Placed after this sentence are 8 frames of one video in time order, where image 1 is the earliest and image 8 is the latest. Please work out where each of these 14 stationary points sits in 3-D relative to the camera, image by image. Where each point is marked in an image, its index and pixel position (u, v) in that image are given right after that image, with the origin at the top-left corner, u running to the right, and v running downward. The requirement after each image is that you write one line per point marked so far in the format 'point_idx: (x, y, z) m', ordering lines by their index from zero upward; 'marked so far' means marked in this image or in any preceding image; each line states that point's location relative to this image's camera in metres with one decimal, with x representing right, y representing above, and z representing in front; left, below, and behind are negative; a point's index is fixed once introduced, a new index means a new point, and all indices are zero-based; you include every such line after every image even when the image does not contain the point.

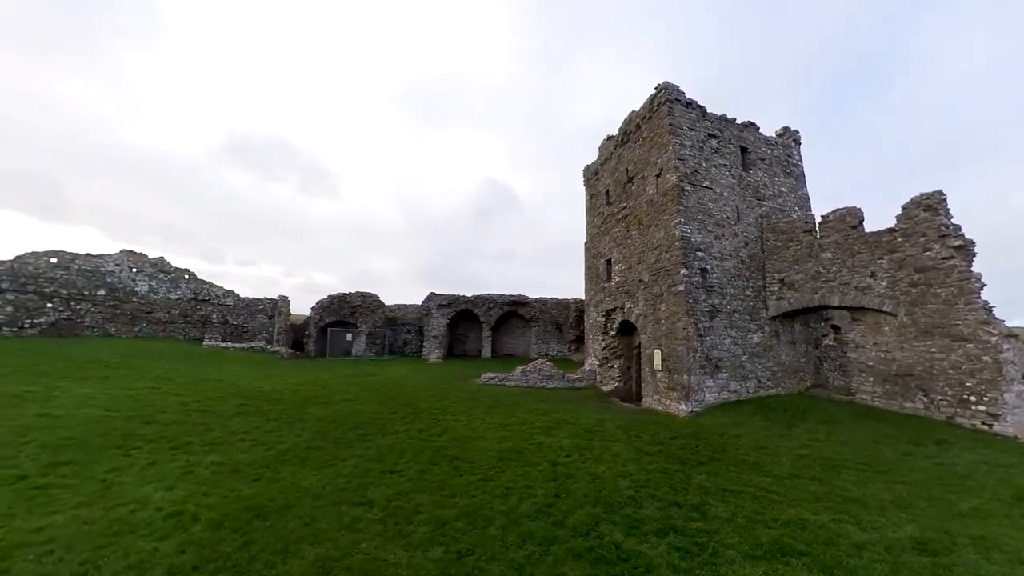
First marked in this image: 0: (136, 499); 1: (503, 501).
0: (-9.0, -5.1, +9.1) m
1: (-0.1, -6.2, +11.2) m
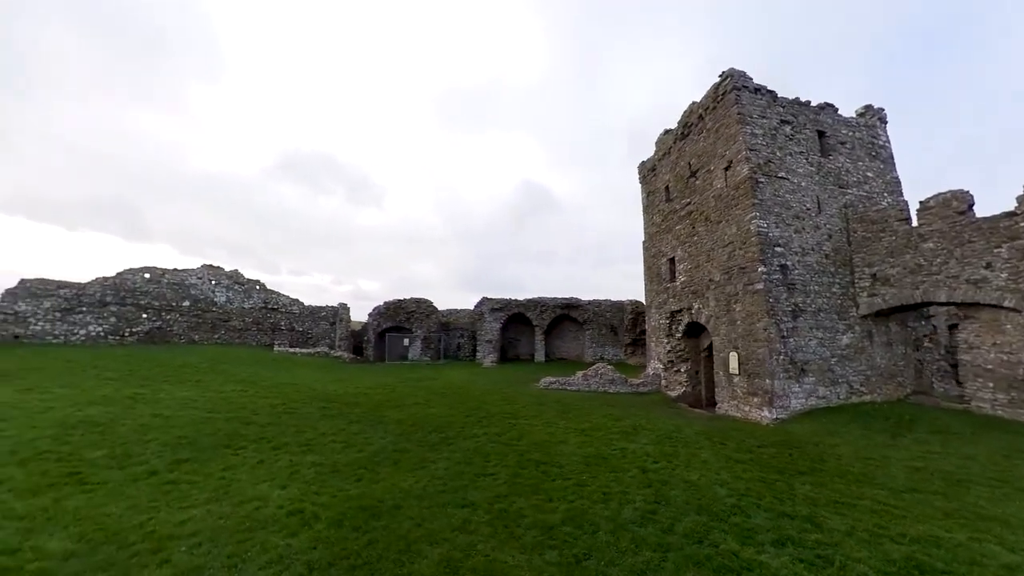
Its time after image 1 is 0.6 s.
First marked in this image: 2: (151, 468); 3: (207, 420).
0: (-6.4, -5.2, +9.5) m
1: (+2.7, -6.2, +10.8) m
2: (-10.2, -5.1, +10.6) m
3: (-11.7, -5.1, +14.5) m
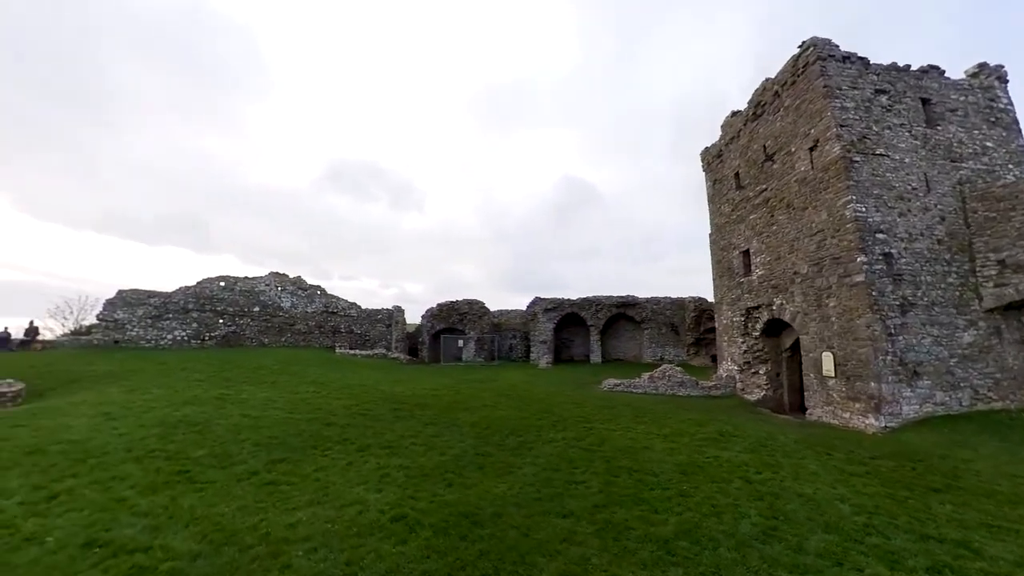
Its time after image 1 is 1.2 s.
0: (-3.8, -5.2, +9.4) m
1: (+5.4, -6.0, +9.8) m
2: (-7.5, -5.1, +10.8) m
3: (-8.7, -5.2, +14.8) m
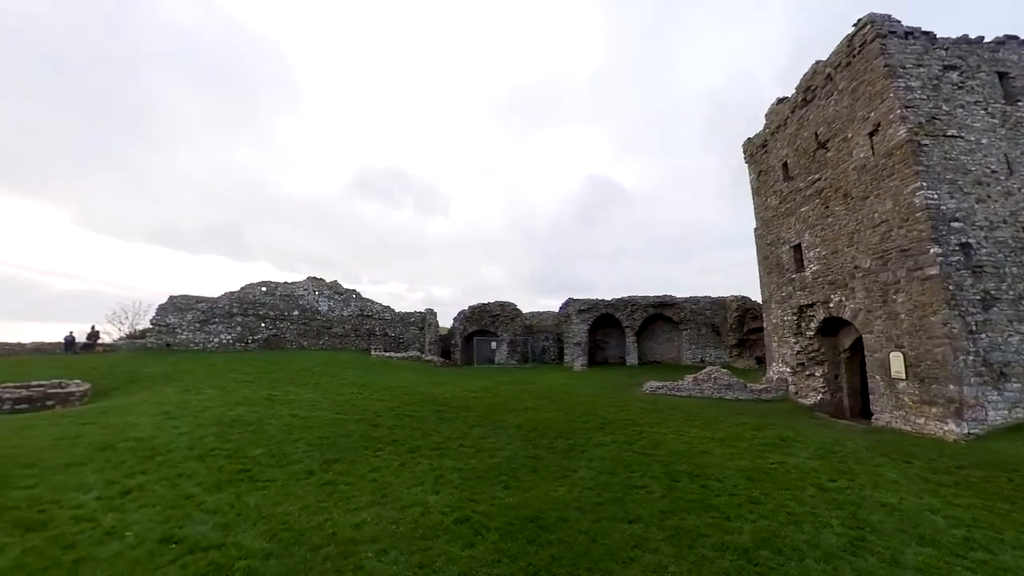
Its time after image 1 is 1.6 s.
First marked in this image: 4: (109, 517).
0: (-2.3, -5.2, +9.2) m
1: (+6.9, -5.9, +9.1) m
2: (-5.9, -5.1, +10.8) m
3: (-6.8, -5.2, +14.9) m
4: (-8.4, -4.8, +7.8) m
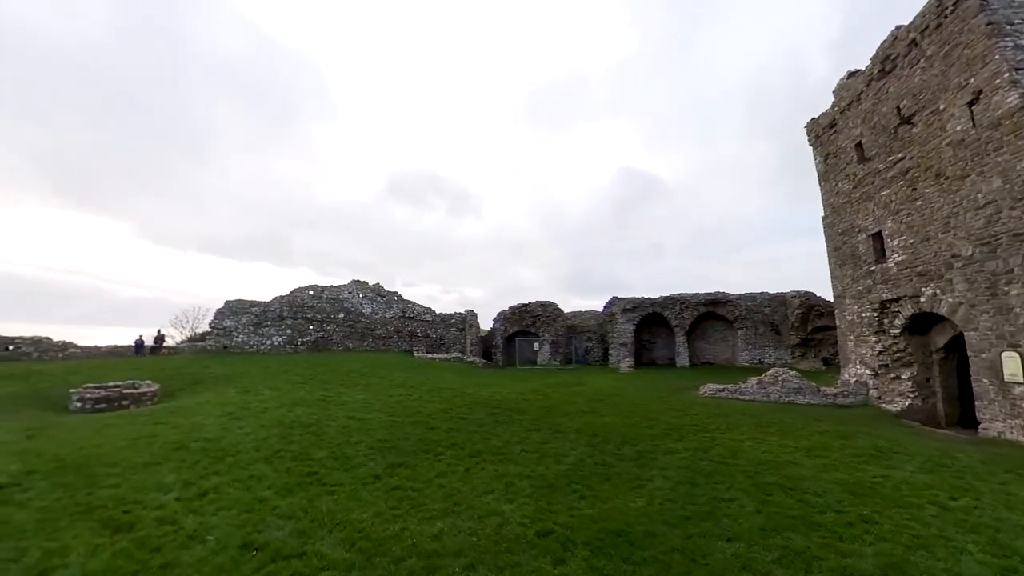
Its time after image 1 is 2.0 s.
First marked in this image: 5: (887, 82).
0: (-0.5, -5.1, +8.6) m
1: (+8.7, -5.6, +7.9) m
2: (-3.9, -5.1, +10.6) m
3: (-4.6, -5.2, +14.7) m
4: (-6.6, -4.8, +7.7) m
5: (+18.2, +9.8, +18.3) m
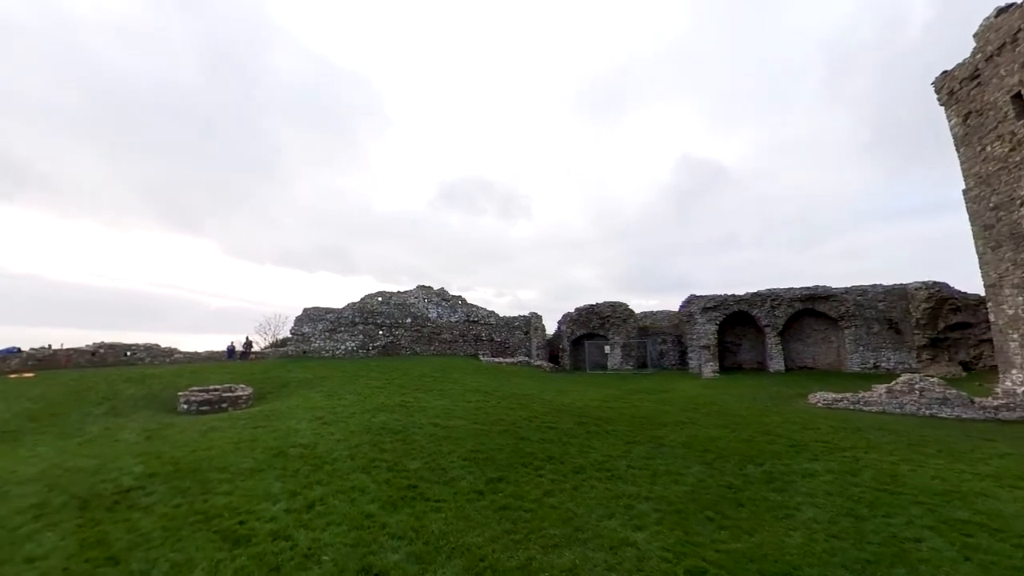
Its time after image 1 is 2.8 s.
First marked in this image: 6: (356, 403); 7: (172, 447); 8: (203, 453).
0: (+2.2, -4.9, +7.4) m
1: (+11.2, -5.2, +5.5) m
2: (-1.0, -5.1, +9.8) m
3: (-1.1, -5.3, +13.9) m
4: (-4.1, -4.8, +7.3) m
5: (+21.5, +10.3, +14.8) m
6: (-7.2, -5.3, +17.4) m
7: (-10.3, -4.8, +11.4) m
8: (-8.9, -4.8, +10.9) m
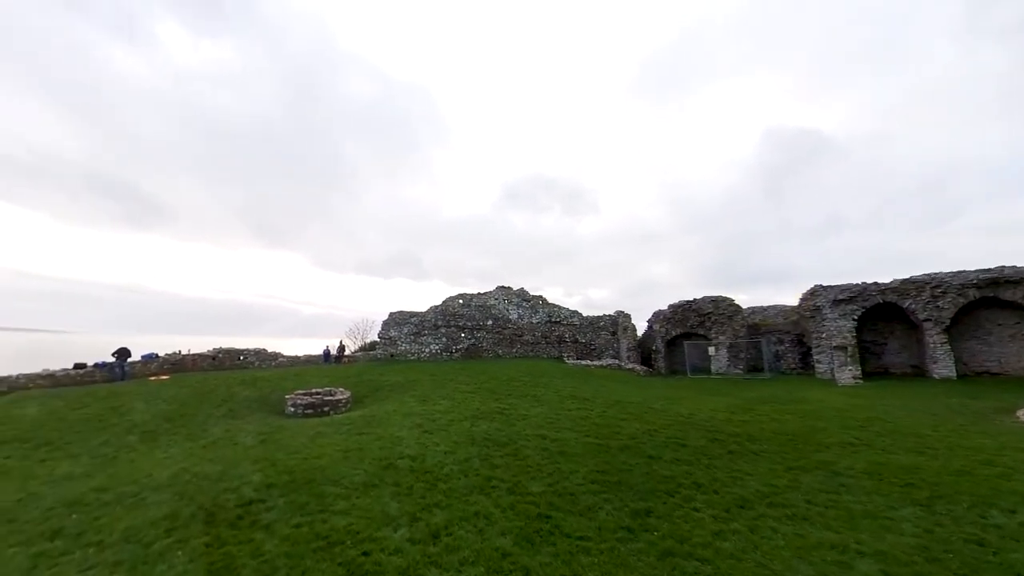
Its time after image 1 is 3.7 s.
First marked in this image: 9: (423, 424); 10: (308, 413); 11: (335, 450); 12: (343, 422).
0: (+4.9, -4.6, +5.1) m
1: (+13.5, -4.6, +1.7) m
2: (+2.2, -4.8, +8.0) m
3: (+2.8, -5.1, +12.1) m
4: (-1.2, -4.6, +6.0) m
5: (+24.7, +11.3, +9.4) m
6: (-2.6, -5.3, +16.5) m
7: (-6.7, -4.9, +11.1) m
8: (-5.5, -4.8, +10.4) m
9: (-3.4, -5.1, +14.2) m
10: (-8.8, -5.4, +16.3) m
11: (-5.3, -4.9, +11.4) m
12: (-6.6, -5.2, +14.7) m
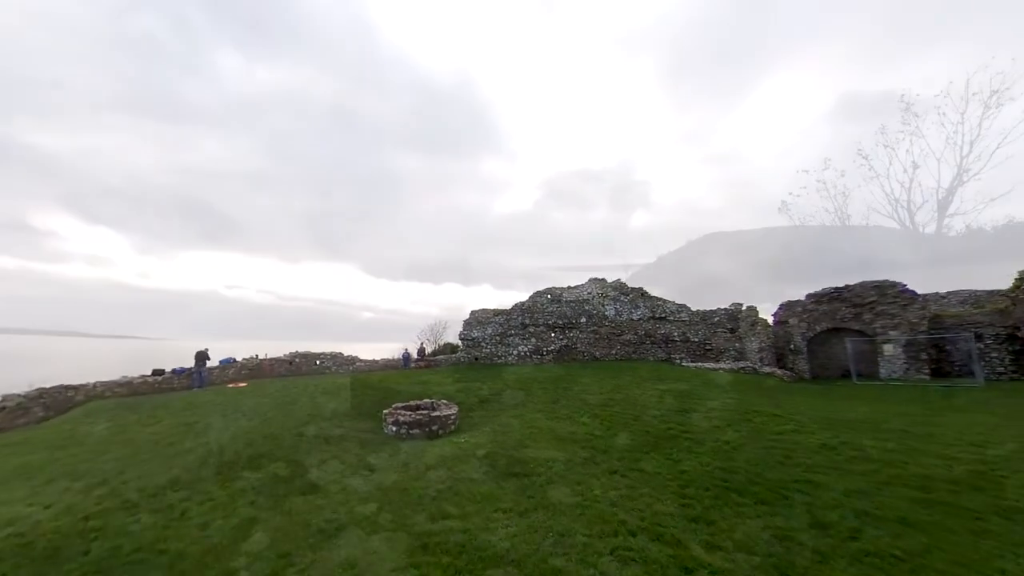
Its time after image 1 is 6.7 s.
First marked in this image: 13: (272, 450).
0: (+9.5, -3.5, -0.1) m
1: (+17.8, -3.2, -4.2) m
2: (+7.0, -3.8, +3.0) m
3: (+8.0, -4.1, +7.0) m
4: (+3.5, -3.7, +1.4) m
5: (+29.2, +12.9, +2.5) m
6: (+3.0, -4.5, +11.9) m
7: (-1.5, -4.1, +6.9) m
8: (-0.3, -4.0, +6.1) m
9: (+2.1, -4.3, +9.6) m
10: (-3.1, -4.8, +12.3) m
11: (-0.1, -4.1, +7.0) m
12: (-1.1, -4.5, +10.5) m
13: (-6.7, -4.6, +10.5) m
